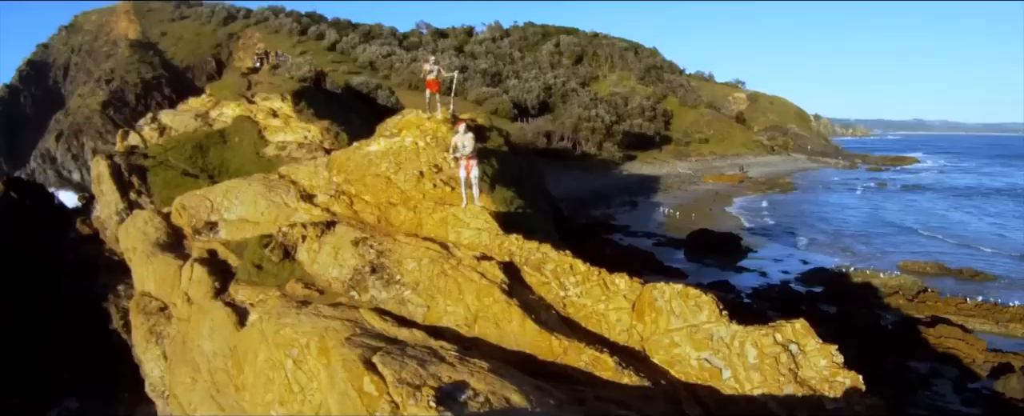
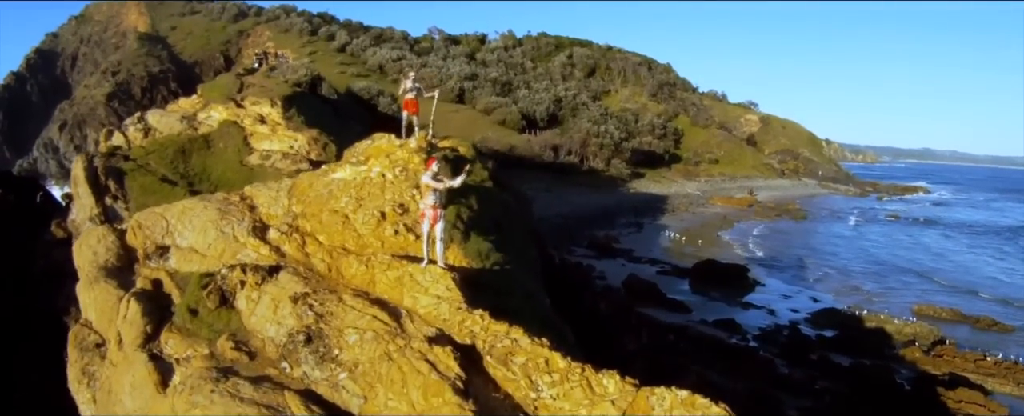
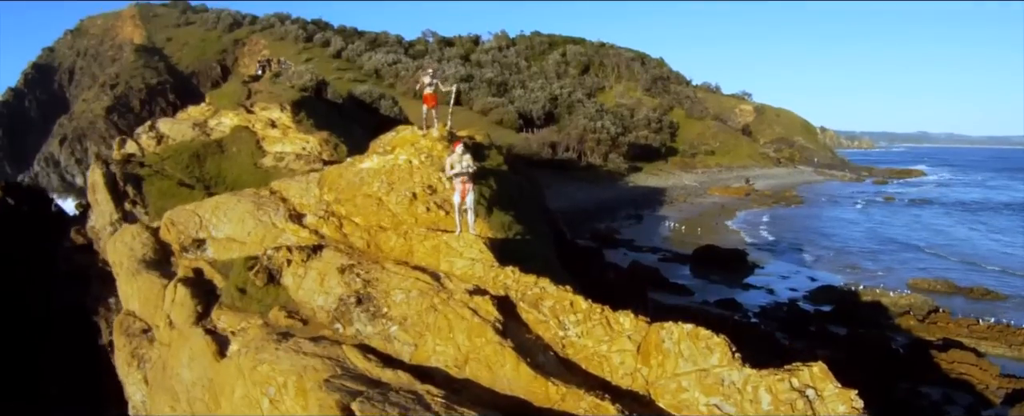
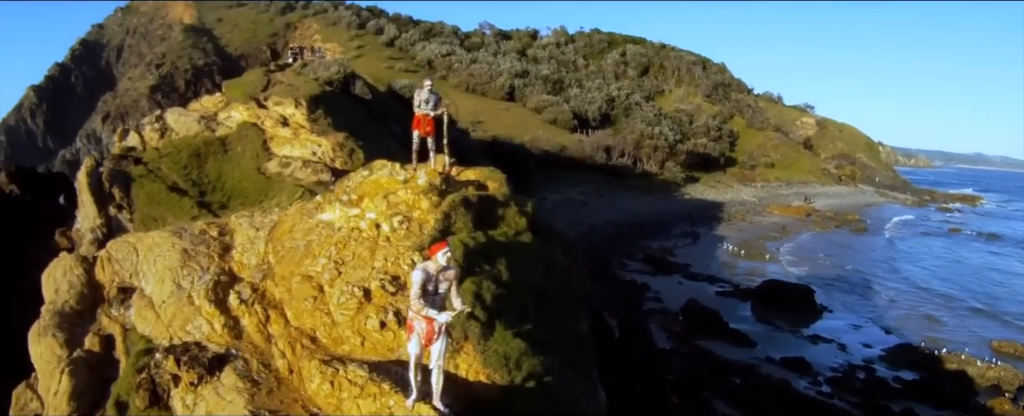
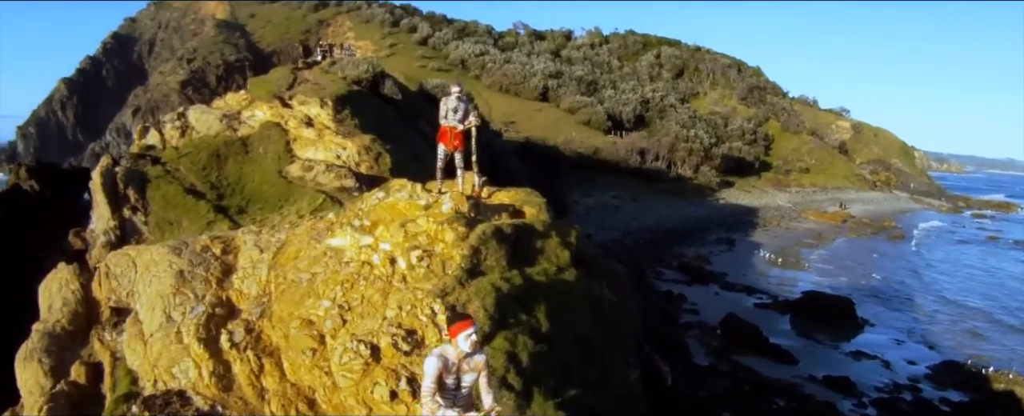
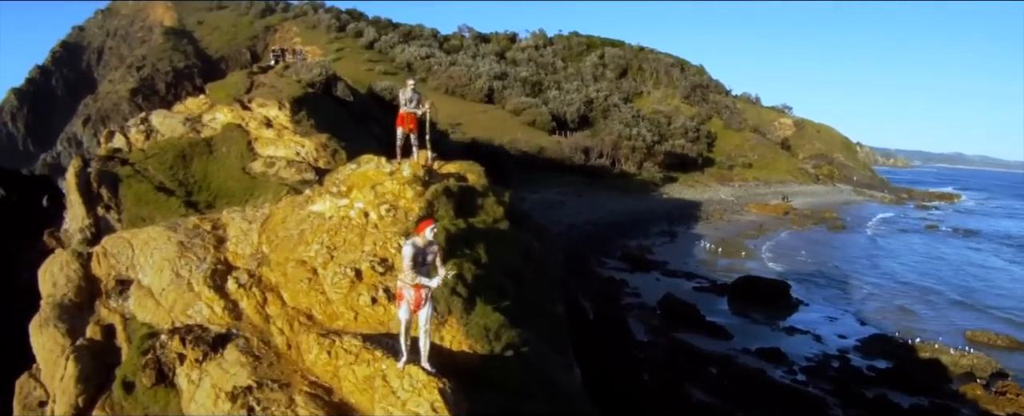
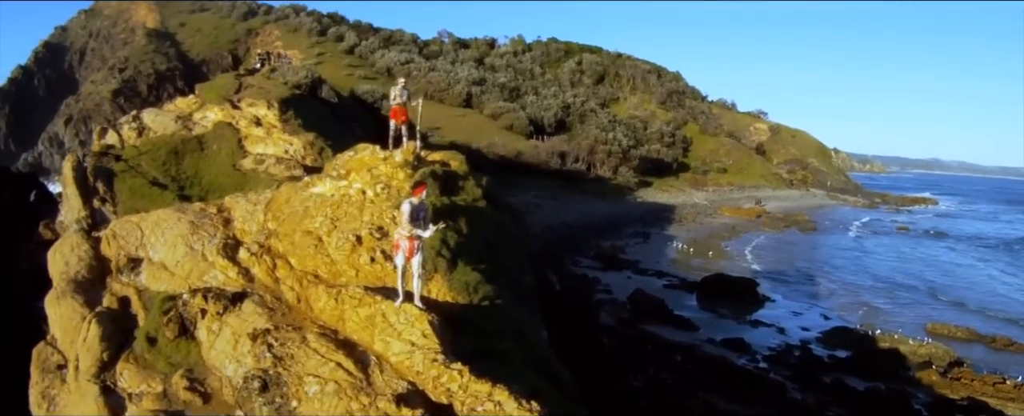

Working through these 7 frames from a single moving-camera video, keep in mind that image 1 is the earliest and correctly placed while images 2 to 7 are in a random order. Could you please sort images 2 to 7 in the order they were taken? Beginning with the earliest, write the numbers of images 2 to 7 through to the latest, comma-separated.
3, 2, 7, 6, 4, 5
